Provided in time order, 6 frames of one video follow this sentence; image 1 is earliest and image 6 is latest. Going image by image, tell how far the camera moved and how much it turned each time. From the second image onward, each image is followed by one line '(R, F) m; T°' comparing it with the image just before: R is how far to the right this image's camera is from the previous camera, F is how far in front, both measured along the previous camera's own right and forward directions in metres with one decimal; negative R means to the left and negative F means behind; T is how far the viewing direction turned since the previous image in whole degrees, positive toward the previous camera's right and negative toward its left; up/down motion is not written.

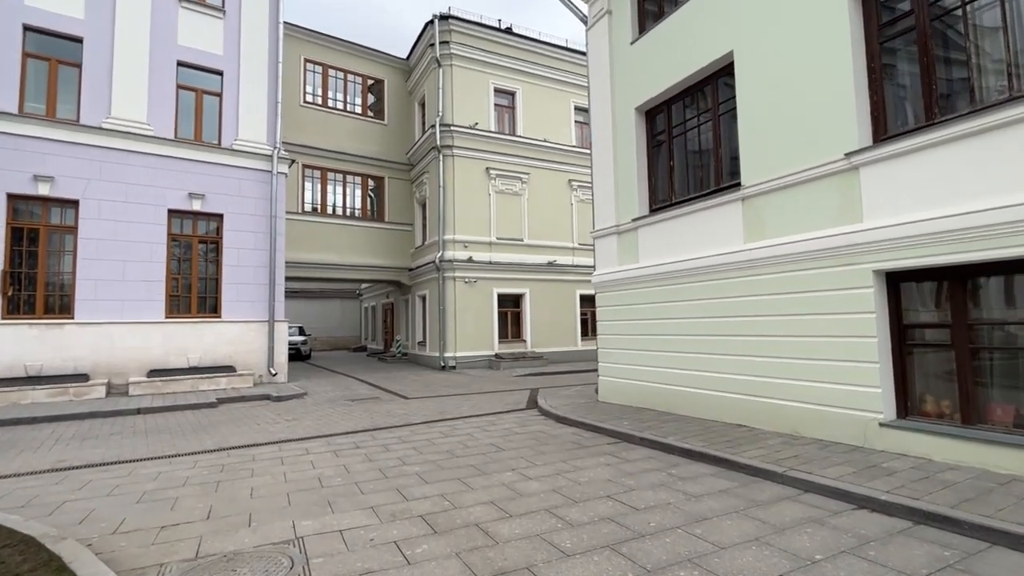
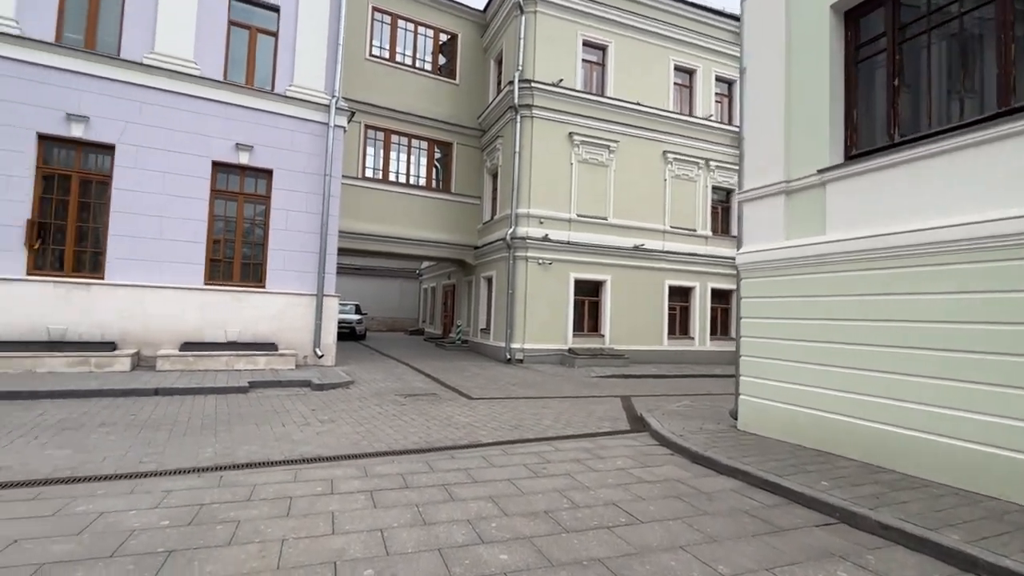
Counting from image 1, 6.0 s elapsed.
(-0.7, +2.4) m; -6°
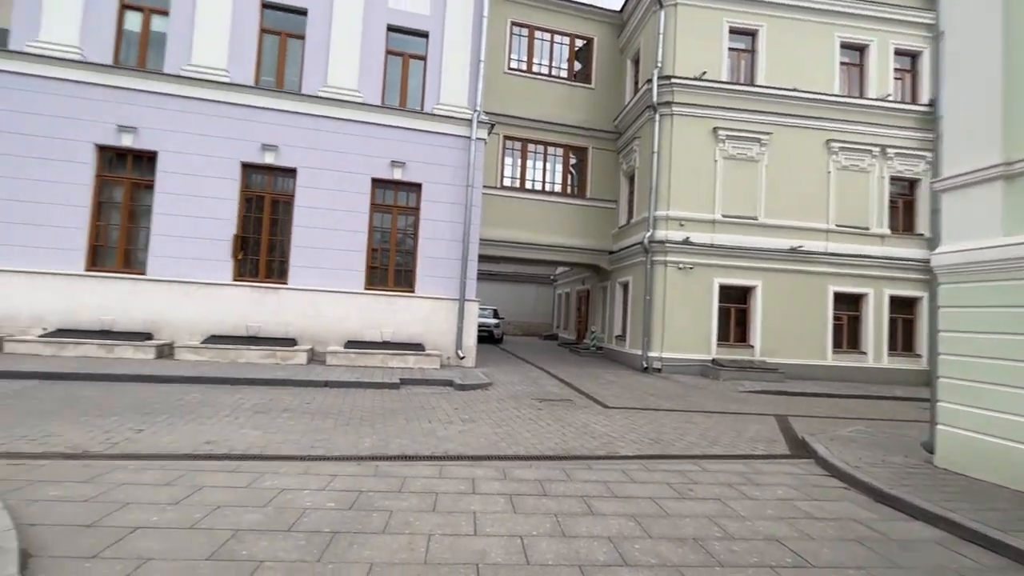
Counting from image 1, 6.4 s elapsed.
(0.0, +0.1) m; -14°
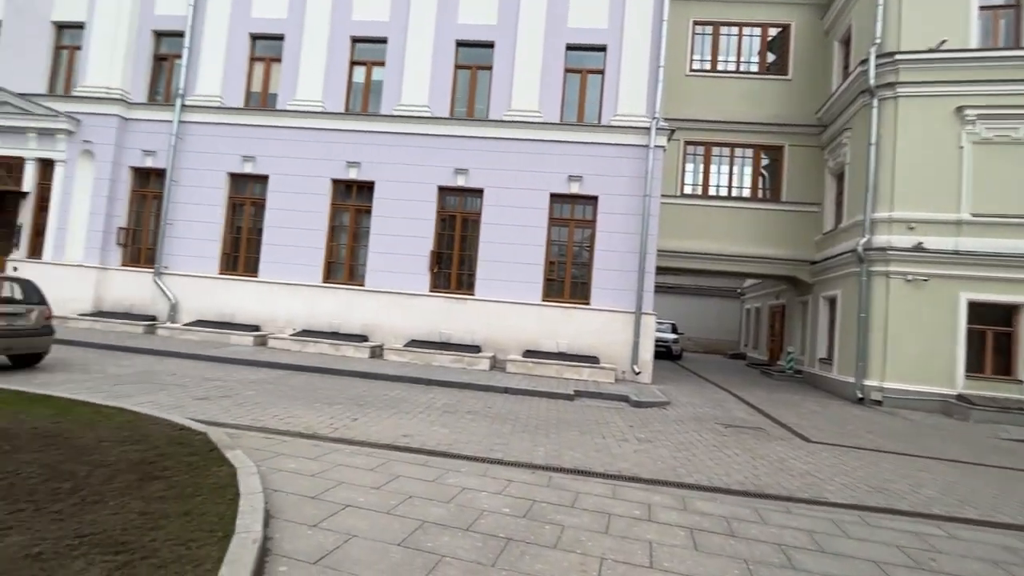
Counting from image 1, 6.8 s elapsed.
(0.0, +0.2) m; -19°
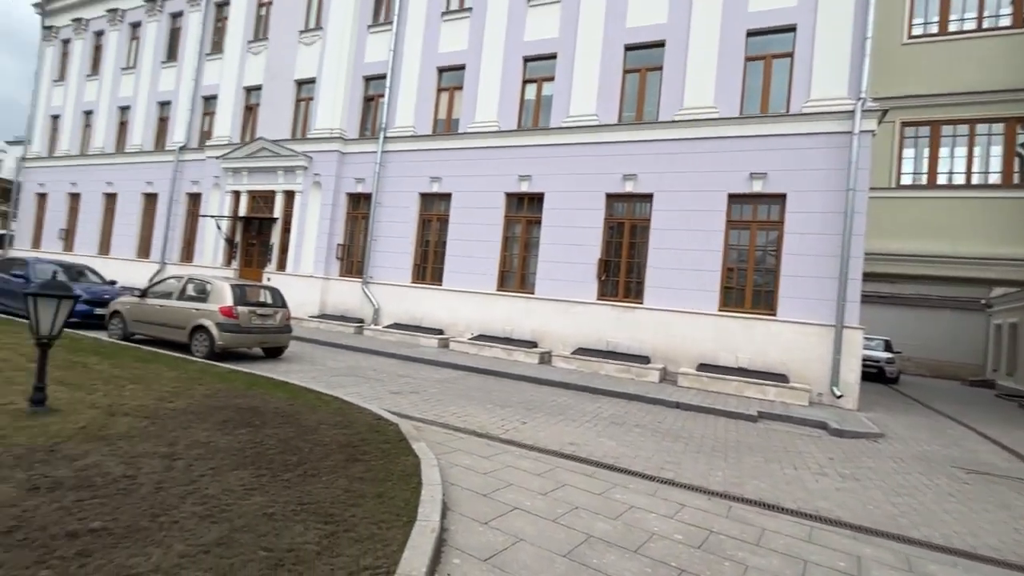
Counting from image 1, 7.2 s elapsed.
(0.0, +0.4) m; -18°
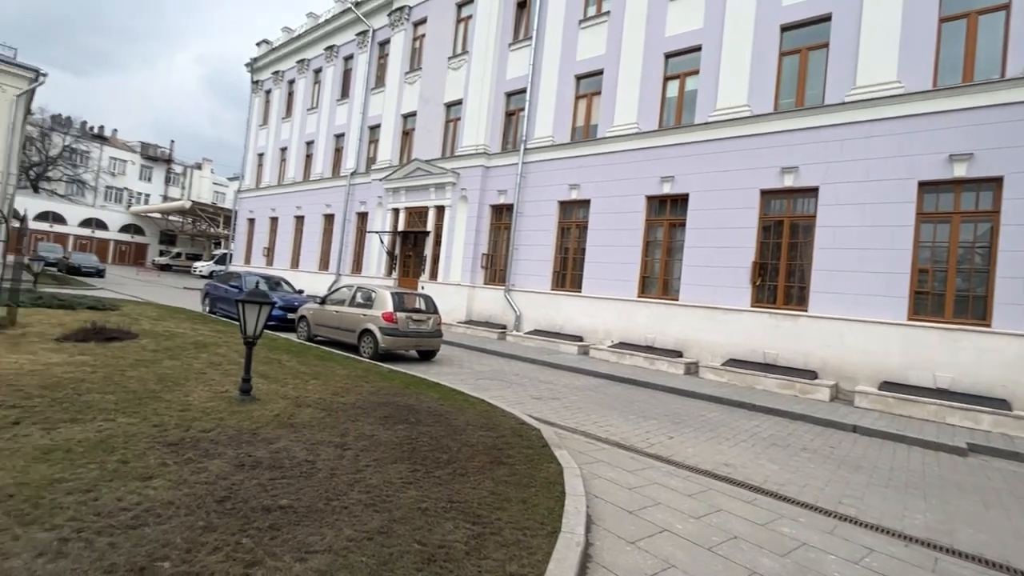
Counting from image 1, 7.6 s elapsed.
(0.0, +0.5) m; -15°
